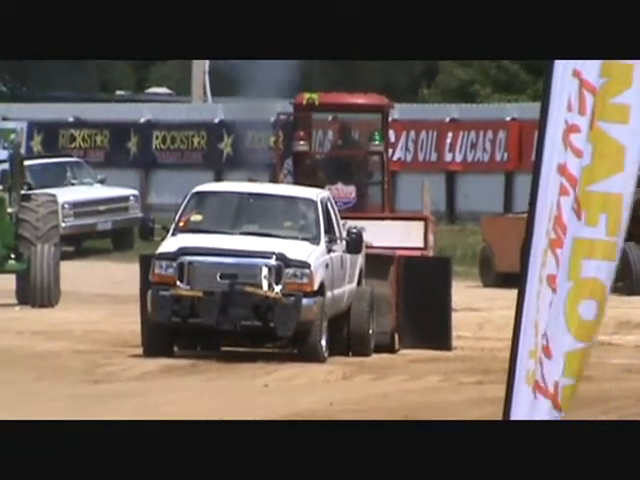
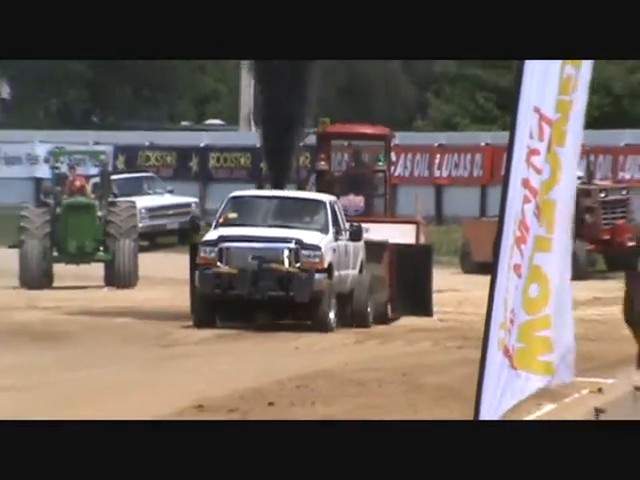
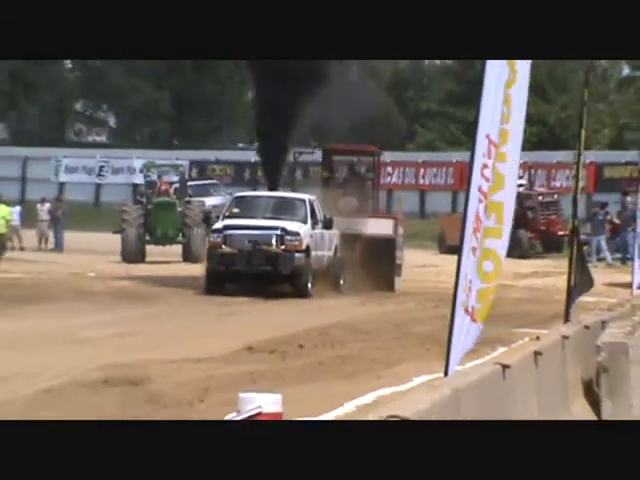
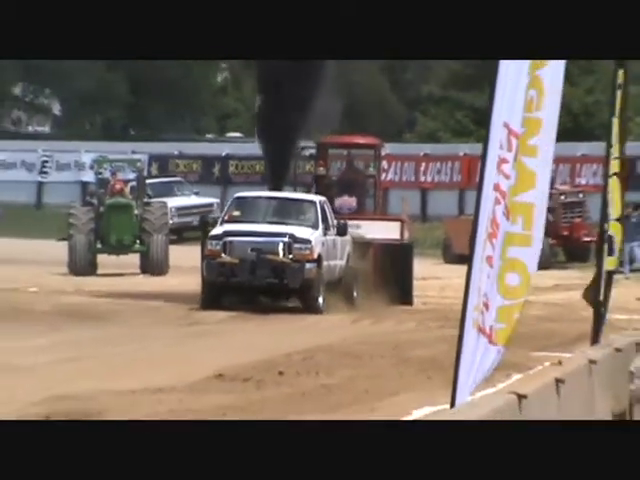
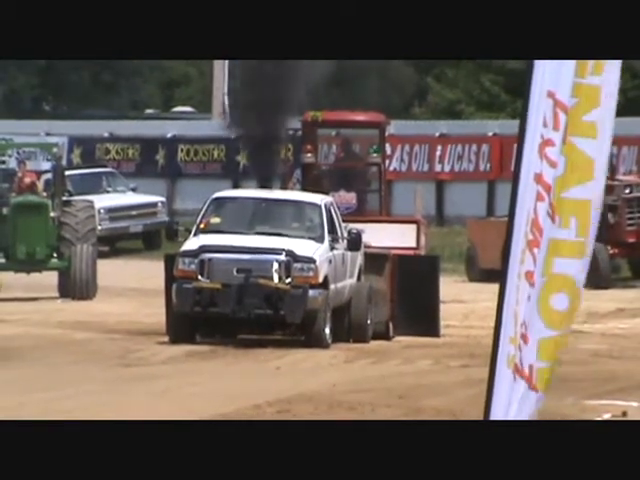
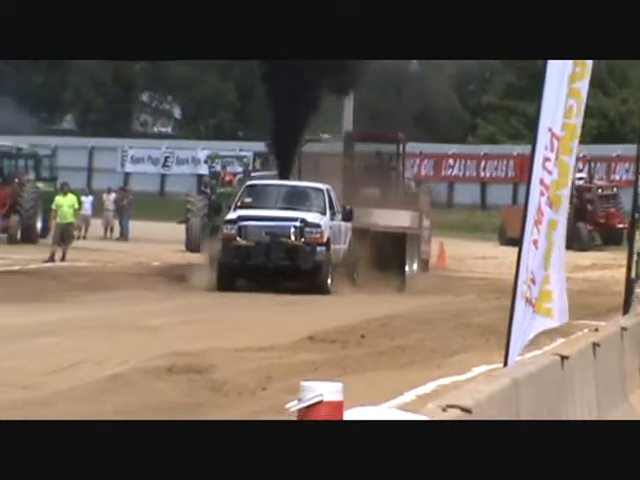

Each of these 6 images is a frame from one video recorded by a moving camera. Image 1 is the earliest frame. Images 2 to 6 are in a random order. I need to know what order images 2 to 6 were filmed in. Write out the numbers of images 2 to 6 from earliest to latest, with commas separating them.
5, 2, 4, 3, 6
